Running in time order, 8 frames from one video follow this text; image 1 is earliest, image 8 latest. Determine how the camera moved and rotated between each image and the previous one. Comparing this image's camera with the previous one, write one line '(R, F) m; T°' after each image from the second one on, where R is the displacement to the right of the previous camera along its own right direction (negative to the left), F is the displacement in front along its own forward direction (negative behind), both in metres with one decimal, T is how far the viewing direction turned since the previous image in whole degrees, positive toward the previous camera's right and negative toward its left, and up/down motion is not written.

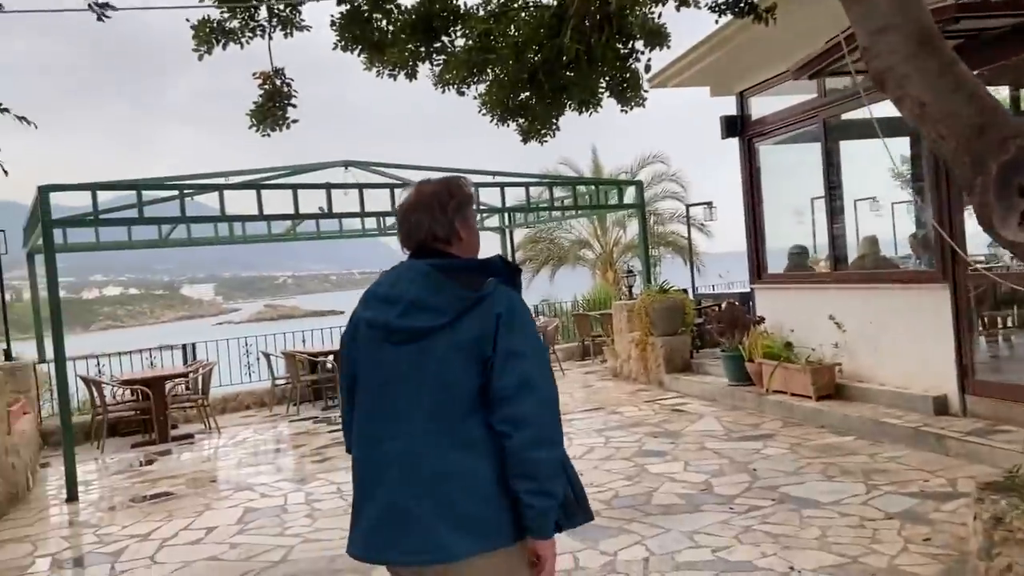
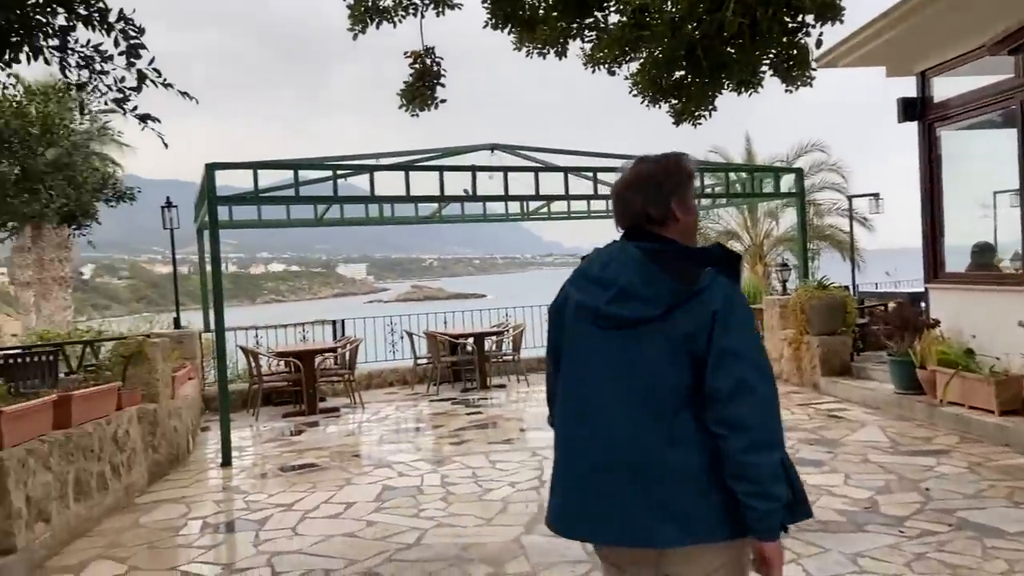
(0.0, +0.2) m; -10°
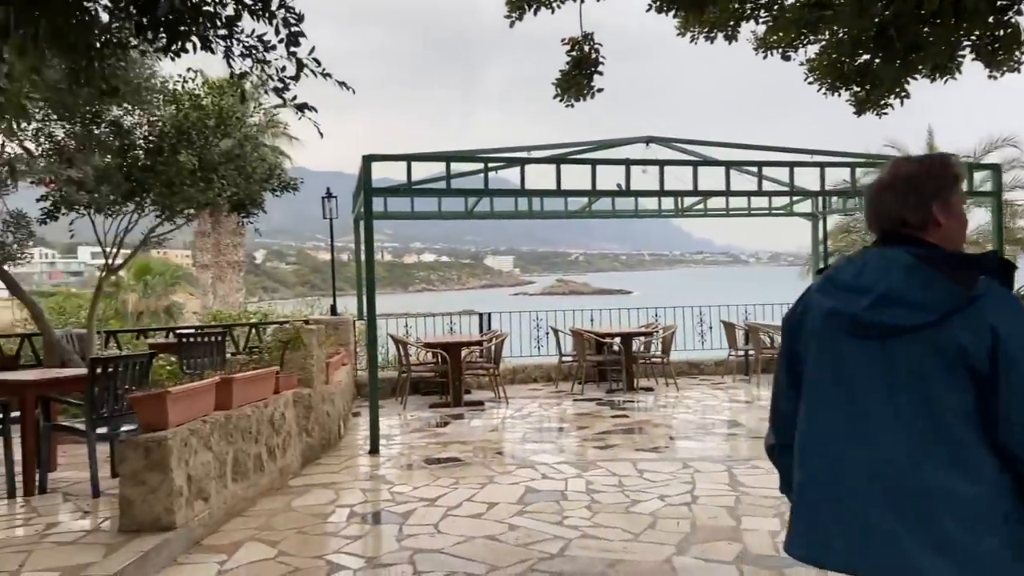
(-0.1, +0.2) m; -10°
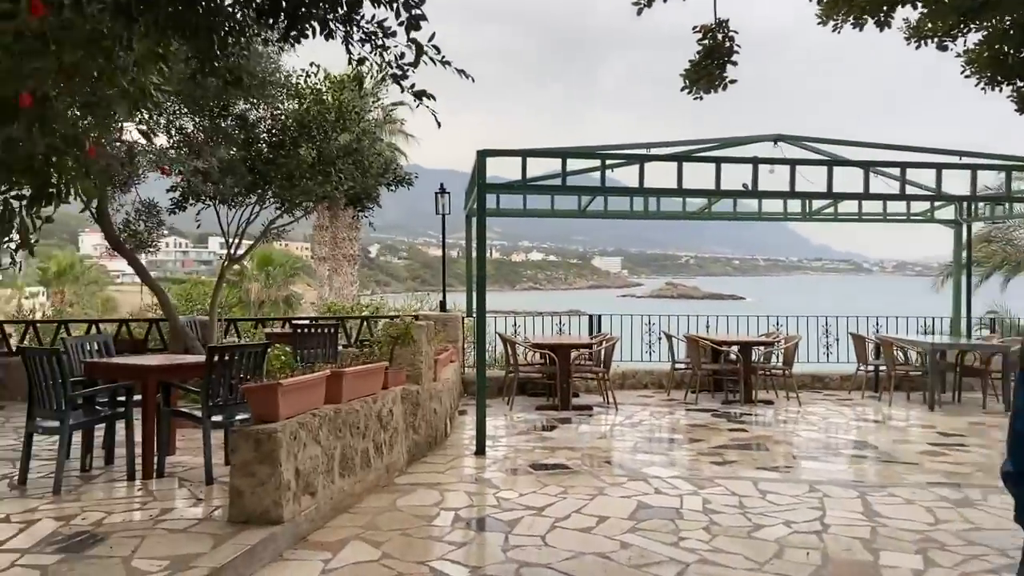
(-0.1, +0.2) m; -8°
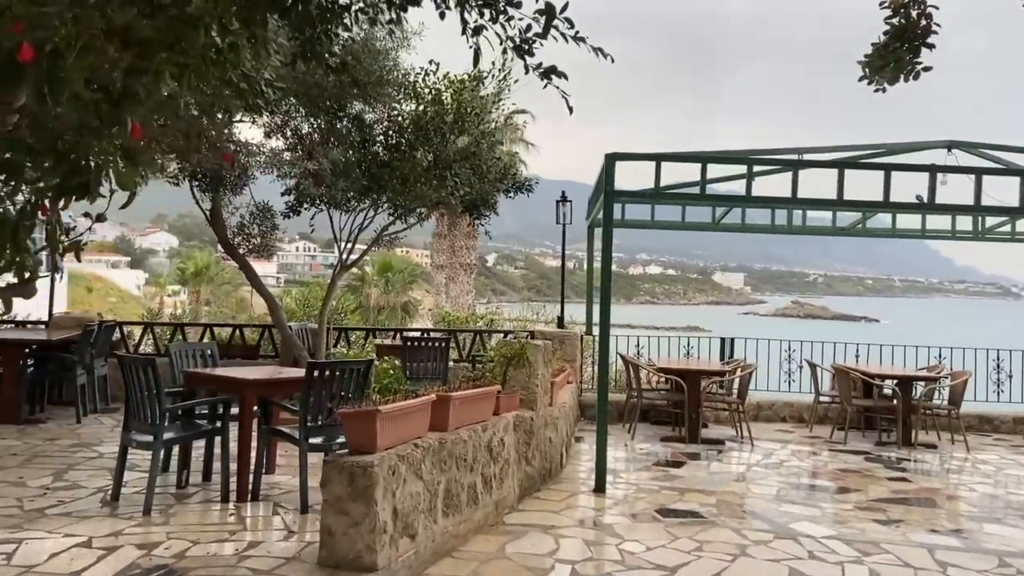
(-0.1, +0.6) m; -8°
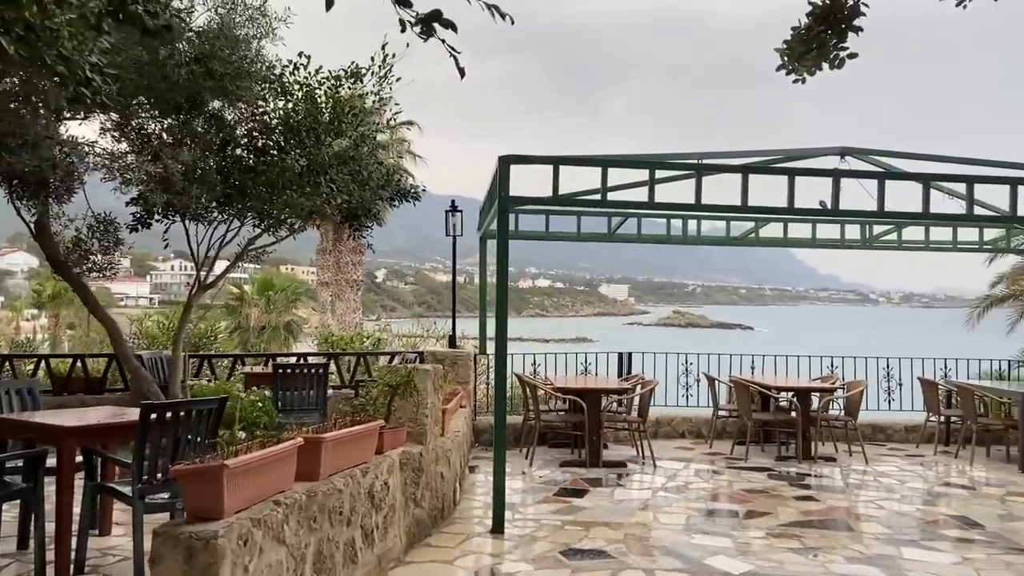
(0.0, +0.6) m; +8°
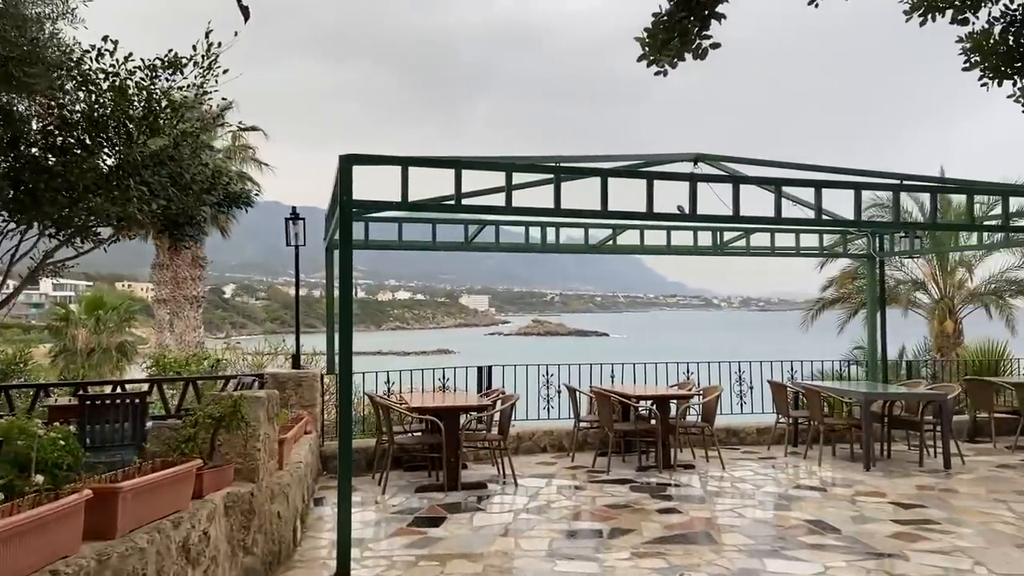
(+0.1, +0.4) m; +10°
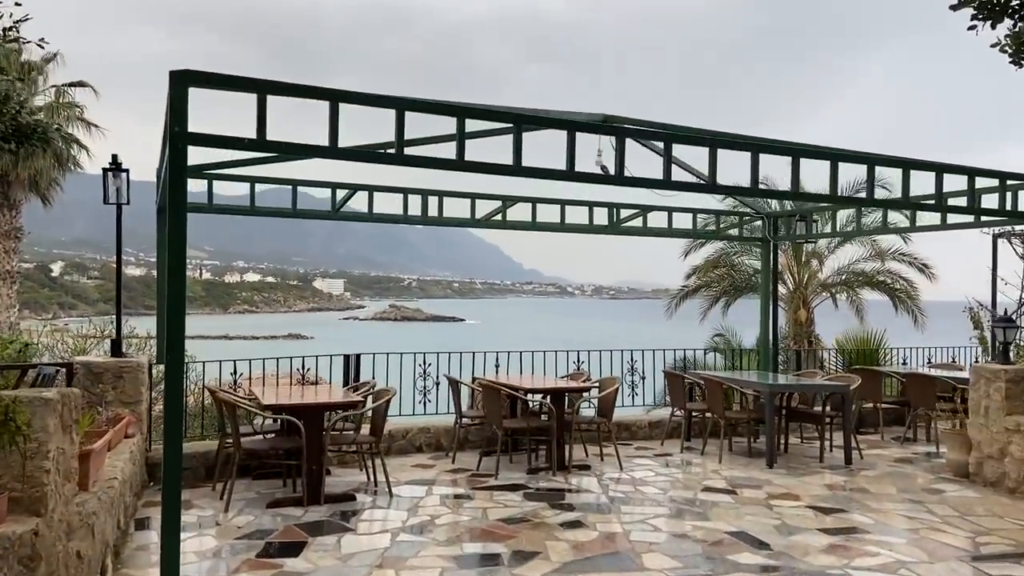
(-0.2, +1.0) m; +10°
